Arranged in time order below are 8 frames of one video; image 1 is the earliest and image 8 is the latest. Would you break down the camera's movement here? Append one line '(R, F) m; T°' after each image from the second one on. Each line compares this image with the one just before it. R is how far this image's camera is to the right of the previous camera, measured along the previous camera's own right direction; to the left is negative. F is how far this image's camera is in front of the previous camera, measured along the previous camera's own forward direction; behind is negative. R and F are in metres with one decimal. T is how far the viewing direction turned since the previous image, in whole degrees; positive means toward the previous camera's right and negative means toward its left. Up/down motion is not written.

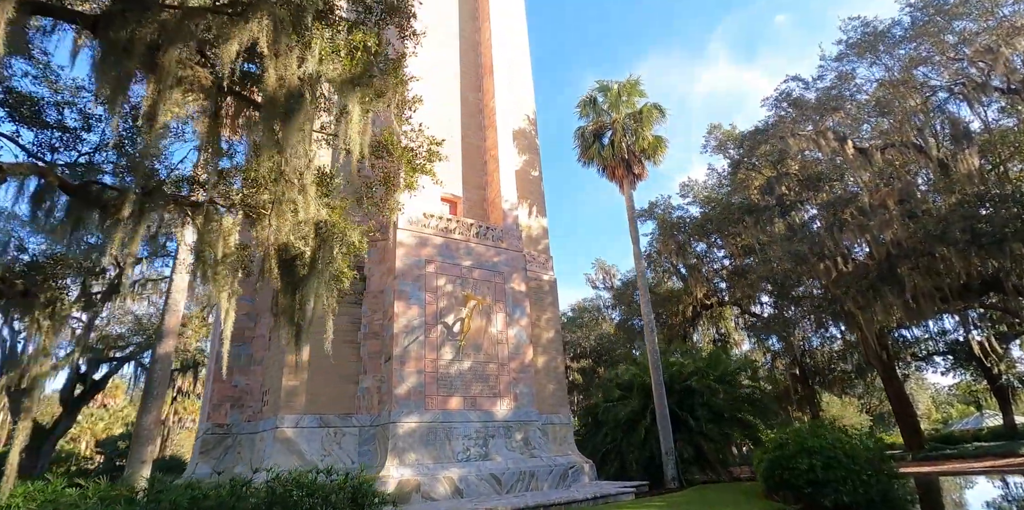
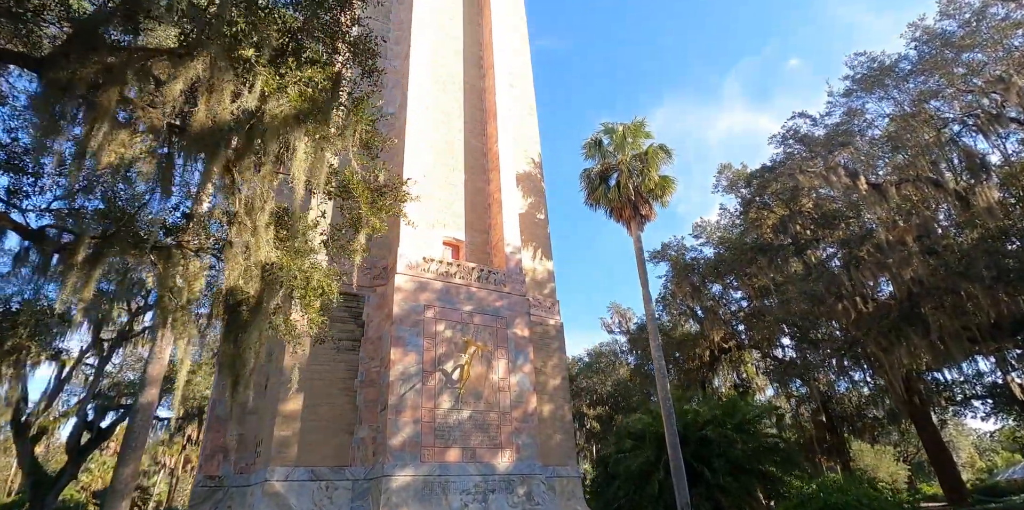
(+0.5, +0.3) m; -2°
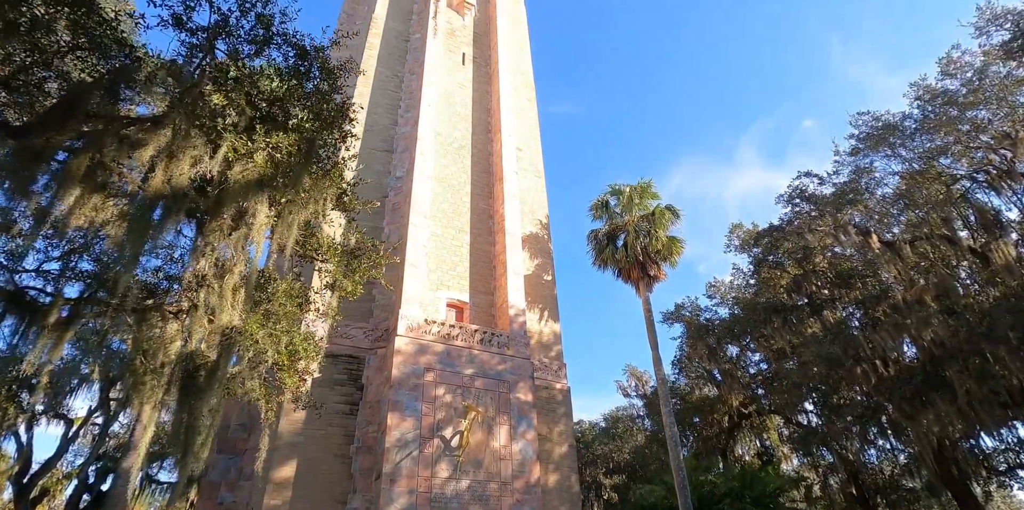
(+0.4, +0.1) m; -2°
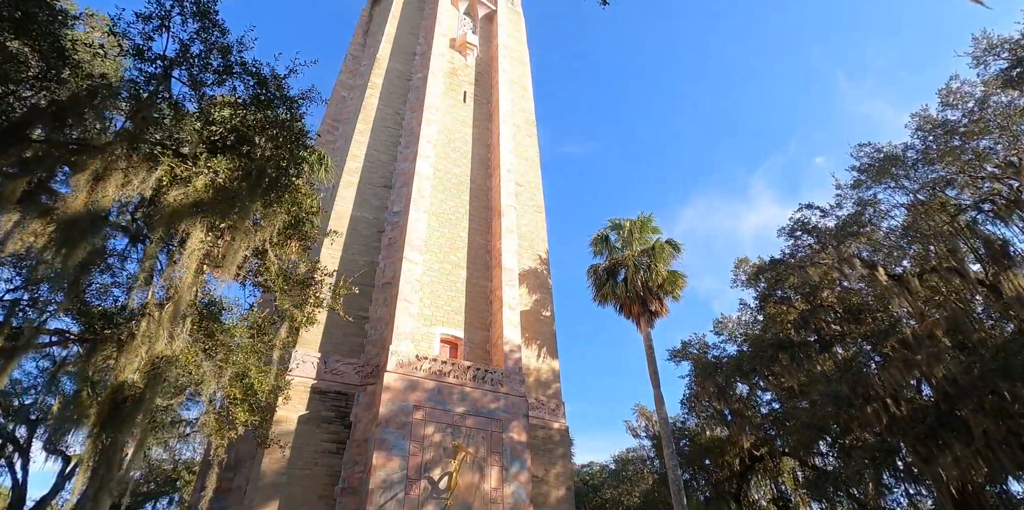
(+0.5, +0.2) m; -2°
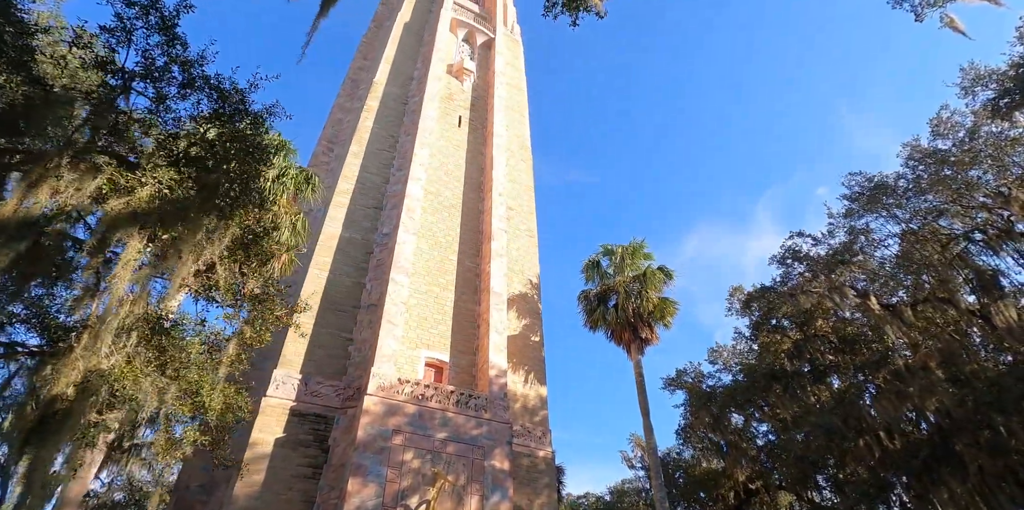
(+0.4, +0.1) m; 0°
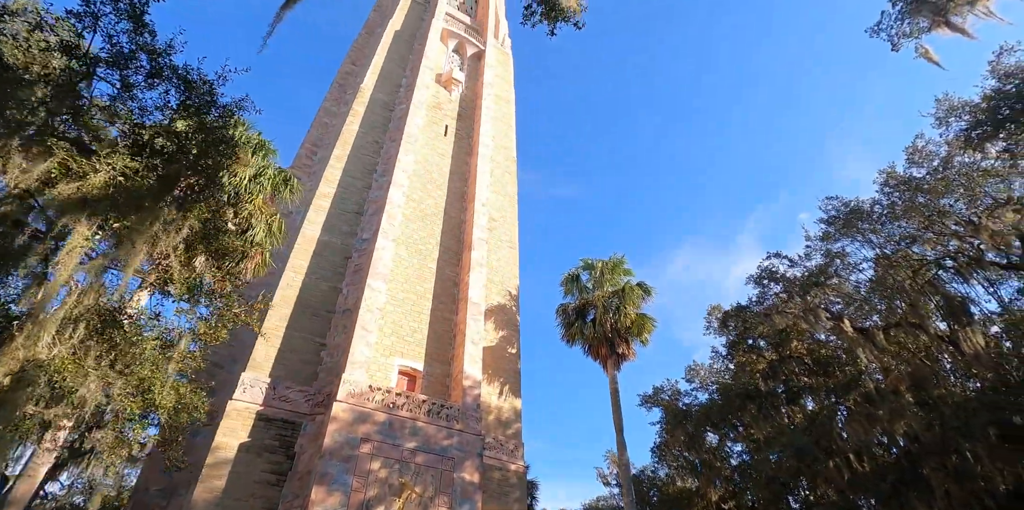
(+0.2, +0.1) m; +1°
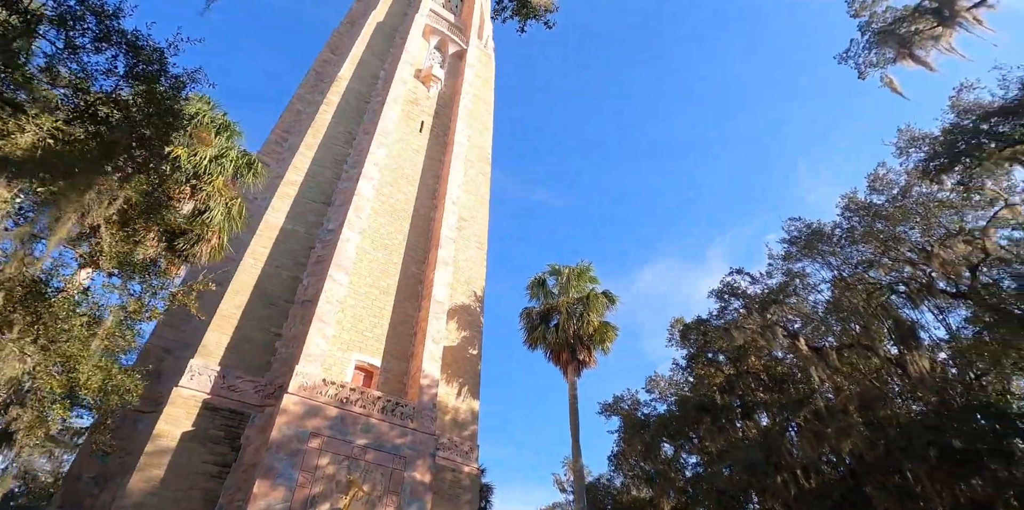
(+0.2, +0.1) m; +3°
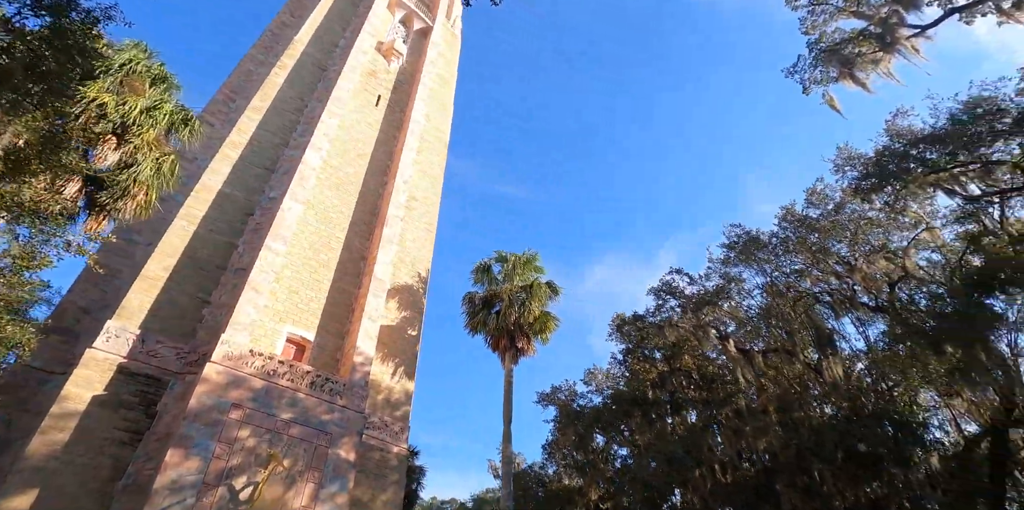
(+0.3, 0.0) m; +5°
